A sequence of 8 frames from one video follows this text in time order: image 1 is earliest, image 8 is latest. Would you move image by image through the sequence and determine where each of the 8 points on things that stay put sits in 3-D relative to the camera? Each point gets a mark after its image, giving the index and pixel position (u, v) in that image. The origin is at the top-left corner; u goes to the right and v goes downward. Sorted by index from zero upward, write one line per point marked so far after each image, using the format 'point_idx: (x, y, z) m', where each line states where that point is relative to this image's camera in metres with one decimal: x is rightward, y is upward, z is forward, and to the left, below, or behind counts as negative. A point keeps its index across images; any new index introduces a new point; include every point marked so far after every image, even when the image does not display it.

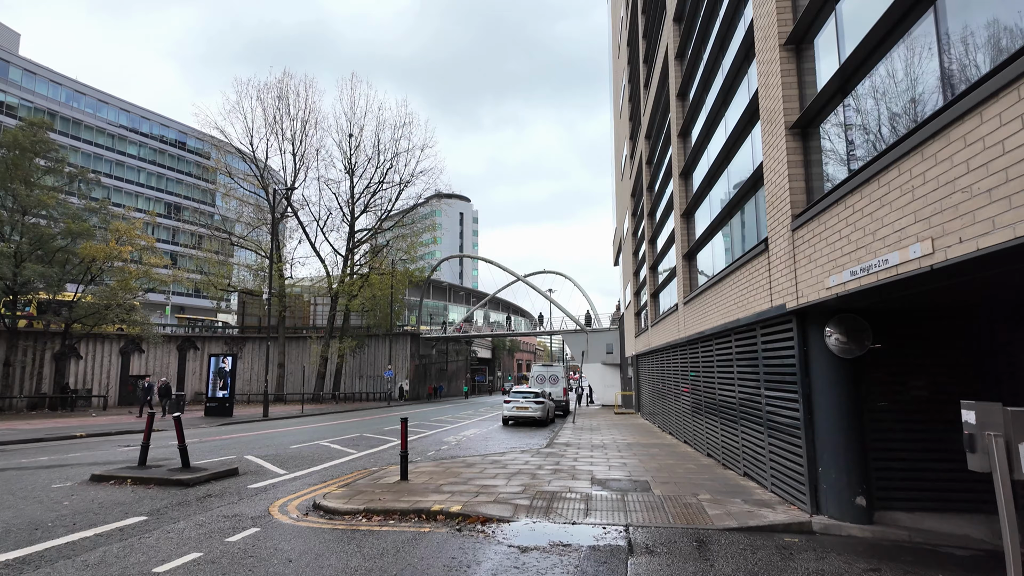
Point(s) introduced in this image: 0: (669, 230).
0: (+4.7, +1.6, +17.3) m
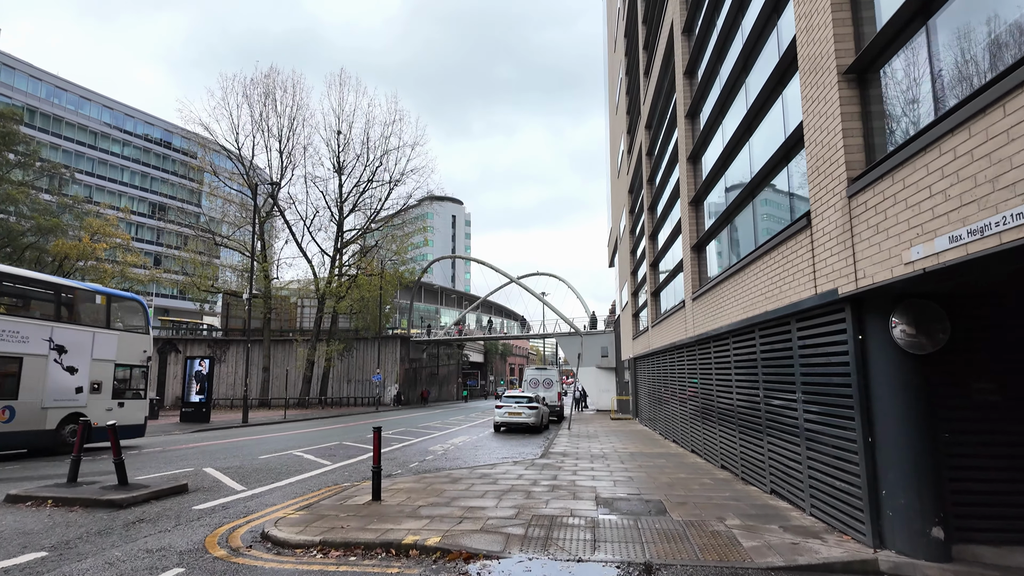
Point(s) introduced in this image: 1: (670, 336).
0: (+4.5, +1.7, +16.1) m
1: (+4.6, -1.4, +17.1) m
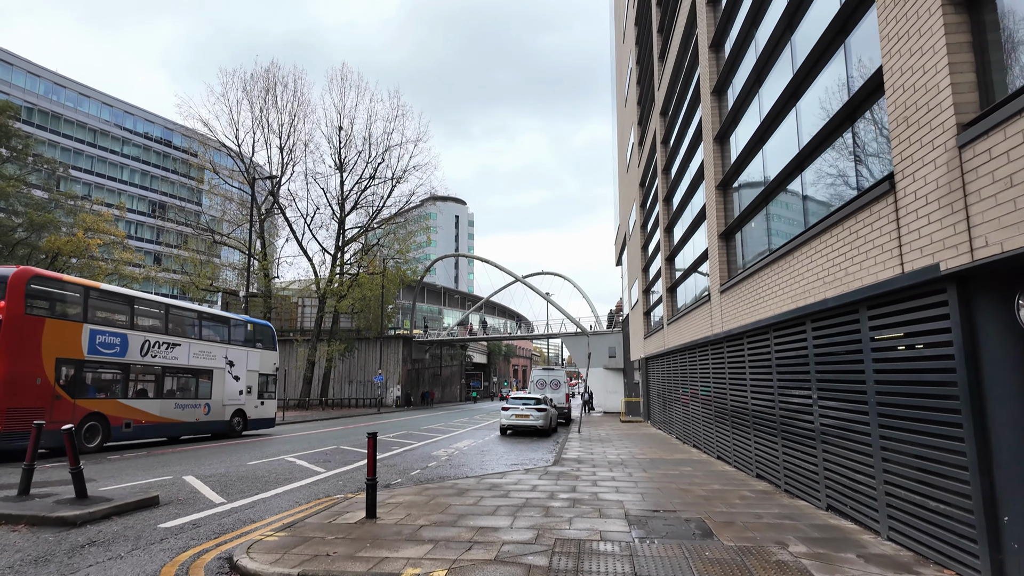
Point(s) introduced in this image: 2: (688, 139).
0: (+4.7, +1.9, +15.1) m
1: (+4.8, -1.3, +16.0) m
2: (+4.7, +3.9, +15.5) m
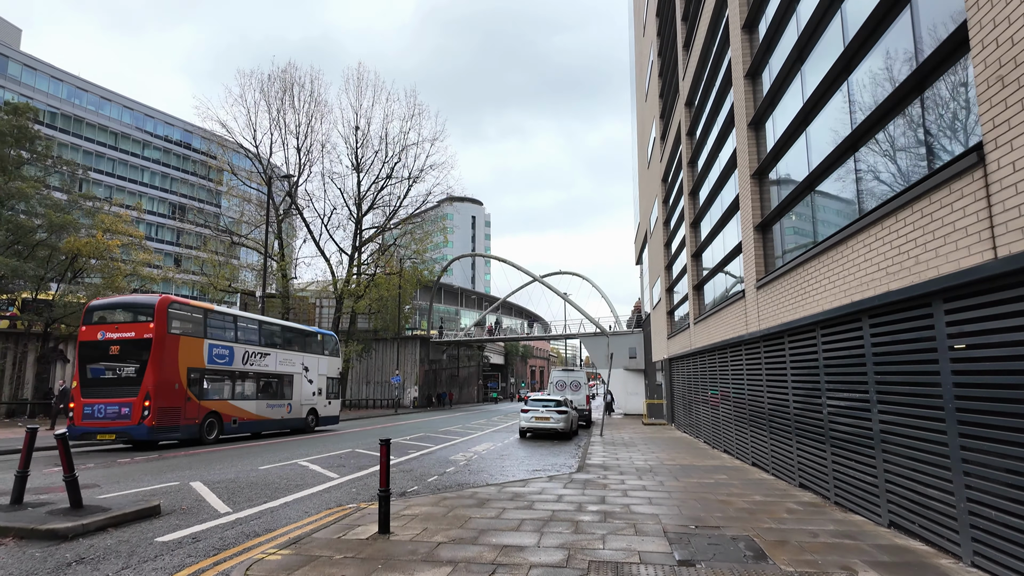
0: (+5.2, +1.9, +14.4) m
1: (+5.3, -1.2, +15.3) m
2: (+5.2, +4.0, +14.8) m
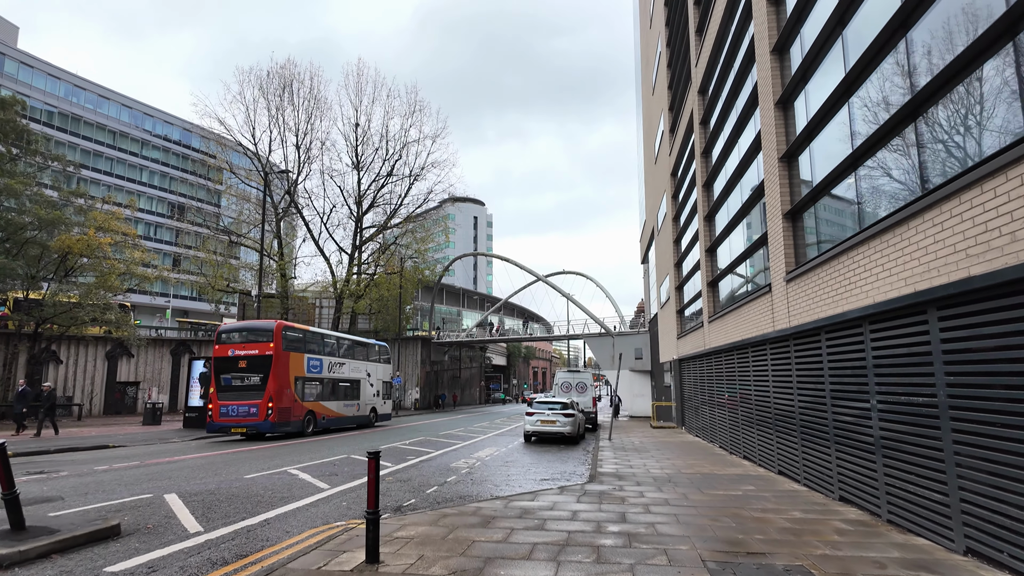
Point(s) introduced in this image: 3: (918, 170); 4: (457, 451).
0: (+5.3, +2.0, +13.5) m
1: (+5.5, -1.1, +14.4) m
2: (+5.3, +4.1, +13.9) m
3: (+4.4, +1.3, +6.3) m
4: (-1.5, -4.3, +15.3) m
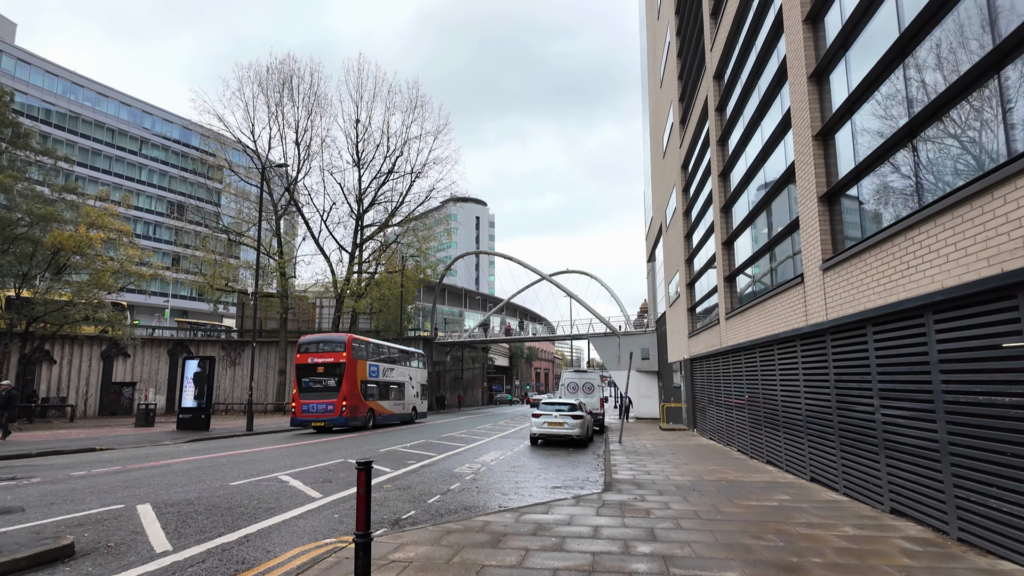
0: (+5.5, +2.2, +12.6) m
1: (+5.6, -0.9, +13.5) m
2: (+5.5, +4.3, +13.0) m
3: (+4.5, +1.4, +5.4) m
4: (-1.3, -4.1, +14.5) m
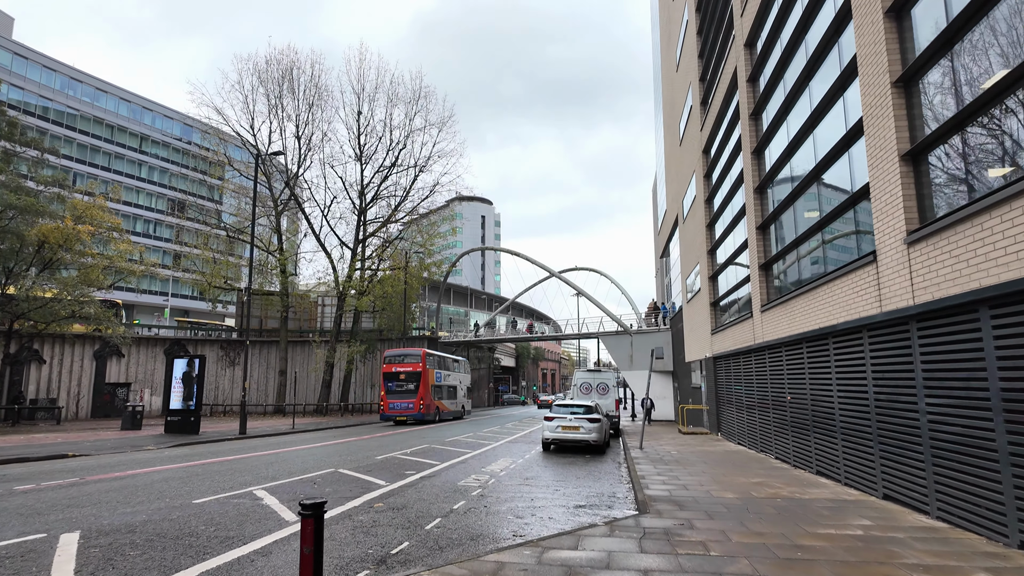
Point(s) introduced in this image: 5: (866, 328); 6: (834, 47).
0: (+5.7, +2.5, +11.0) m
1: (+5.9, -0.7, +12.0) m
2: (+5.7, +4.5, +11.5) m
3: (+4.7, +1.7, +3.9) m
4: (-1.0, -3.9, +12.9) m
5: (+5.3, -0.6, +8.7) m
6: (+5.5, +4.0, +10.2) m
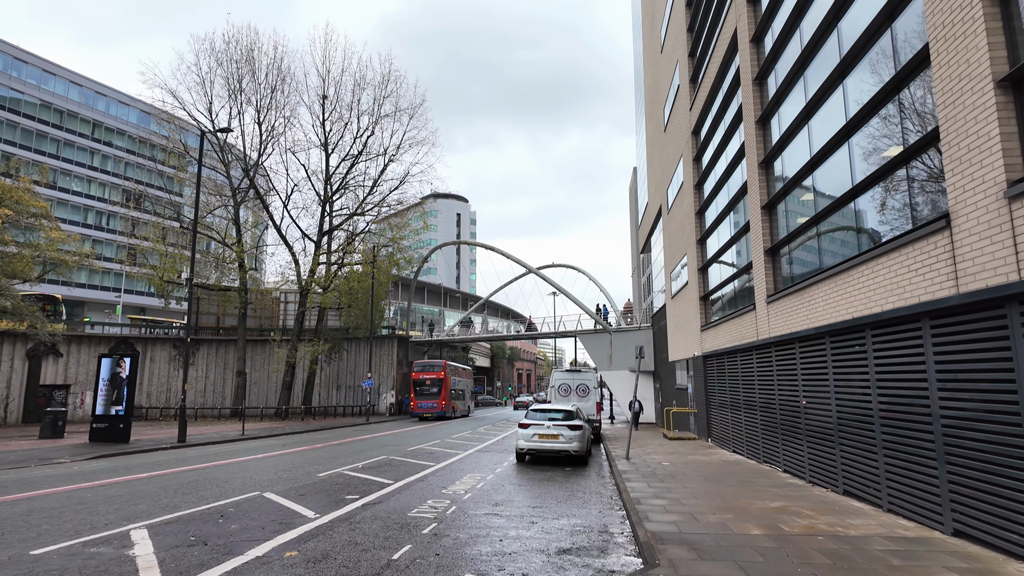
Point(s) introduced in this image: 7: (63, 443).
0: (+5.2, +2.7, +9.2) m
1: (+5.3, -0.4, +10.1) m
2: (+5.2, +4.8, +9.6) m
3: (+4.5, +2.0, +2.0) m
4: (-1.7, -3.6, +10.8) m
5: (+4.9, -0.3, +6.9) m
6: (+5.0, +4.3, +8.3) m
7: (-14.8, -5.1, +19.1) m
